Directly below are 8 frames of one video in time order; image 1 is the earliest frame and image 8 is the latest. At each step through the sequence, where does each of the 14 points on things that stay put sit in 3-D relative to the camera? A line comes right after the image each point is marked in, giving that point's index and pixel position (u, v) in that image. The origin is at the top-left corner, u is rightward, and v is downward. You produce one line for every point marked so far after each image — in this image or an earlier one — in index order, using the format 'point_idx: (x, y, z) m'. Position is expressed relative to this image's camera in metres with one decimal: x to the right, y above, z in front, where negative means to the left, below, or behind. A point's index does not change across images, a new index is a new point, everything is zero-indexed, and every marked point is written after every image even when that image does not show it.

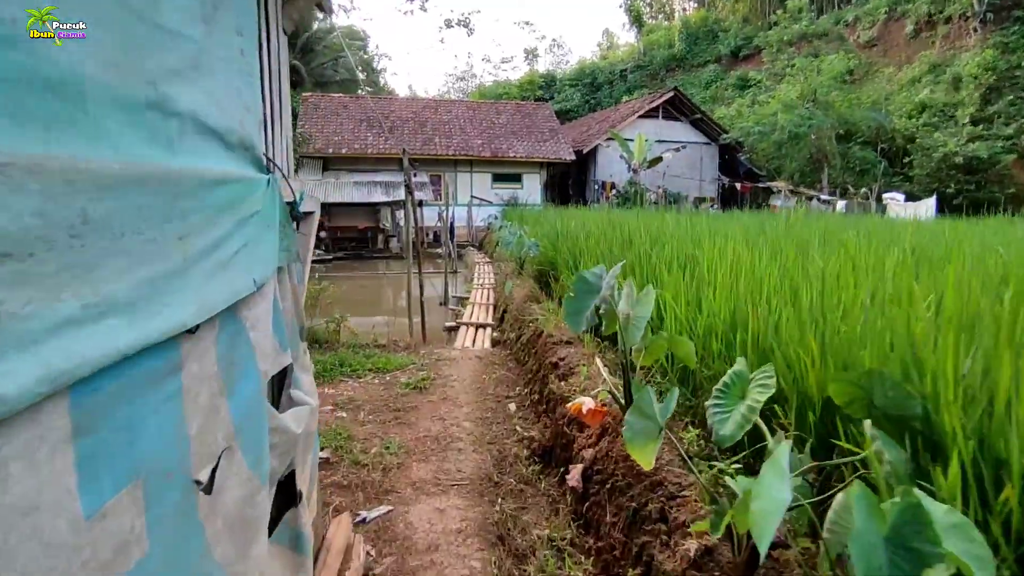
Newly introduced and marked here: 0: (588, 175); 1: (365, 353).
0: (+2.5, +3.8, +19.9) m
1: (-1.1, -0.5, +4.4) m
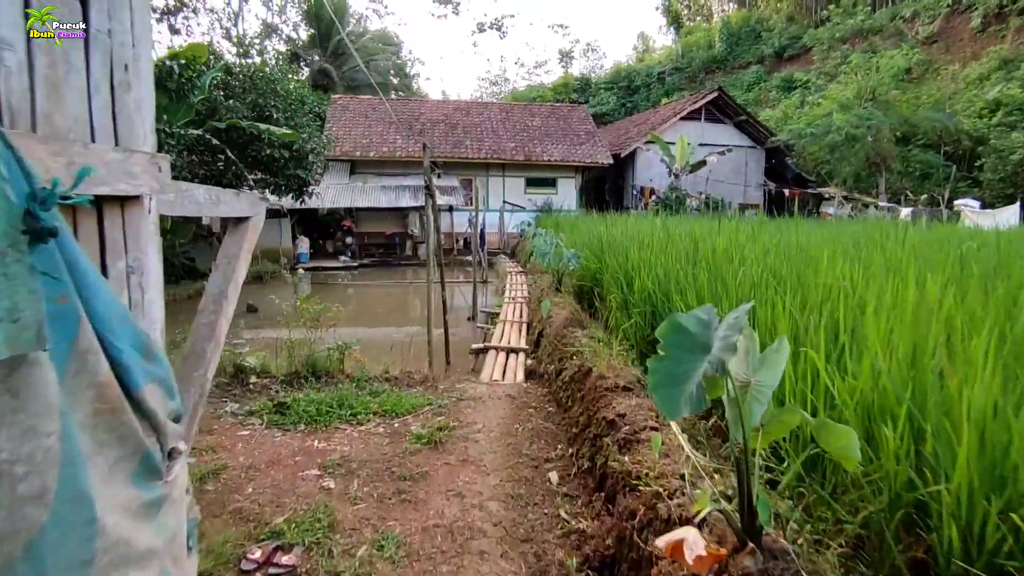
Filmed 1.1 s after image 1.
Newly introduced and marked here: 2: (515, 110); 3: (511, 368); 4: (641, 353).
0: (+3.6, +3.5, +19.0) m
1: (-0.9, -0.6, +3.6) m
2: (+0.1, +5.8, +19.3) m
3: (0.0, -0.6, +4.5) m
4: (+0.7, -0.4, +3.5) m
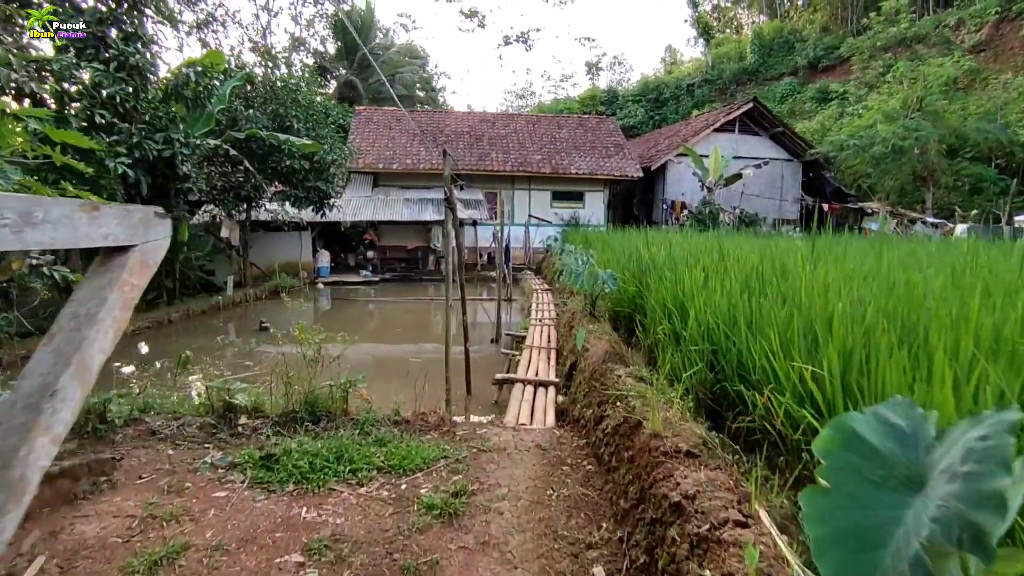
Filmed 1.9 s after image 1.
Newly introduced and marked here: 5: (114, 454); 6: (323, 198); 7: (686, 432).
0: (+4.4, +2.9, +18.4) m
1: (-0.7, -0.8, +3.1) m
2: (+0.9, +5.3, +18.9) m
3: (+0.2, -0.8, +4.0) m
4: (+0.9, -0.5, +2.9) m
5: (-1.9, -0.8, +2.8) m
6: (-4.0, +1.9, +12.6) m
7: (+0.7, -0.6, +2.3) m
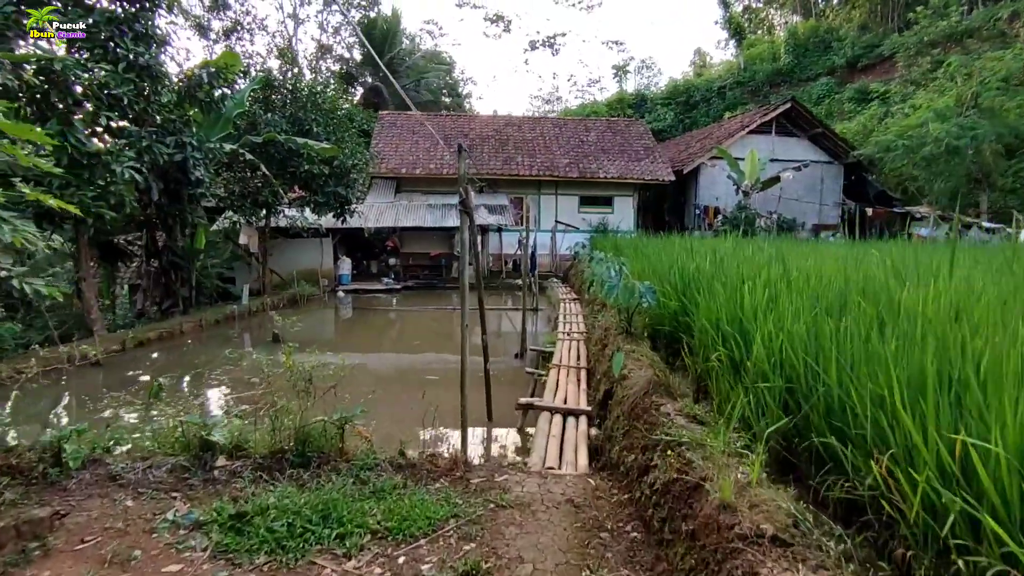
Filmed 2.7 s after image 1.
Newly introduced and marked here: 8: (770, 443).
0: (+5.2, +2.7, +17.7) m
1: (-0.6, -0.8, +2.6) m
2: (+1.7, +5.1, +18.3) m
3: (+0.3, -0.9, +3.4) m
4: (+1.0, -0.6, +2.3) m
5: (-1.8, -0.9, +2.4) m
6: (-3.5, +1.7, +12.2) m
7: (+0.8, -0.6, +1.8) m
8: (+1.0, -0.6, +2.3) m
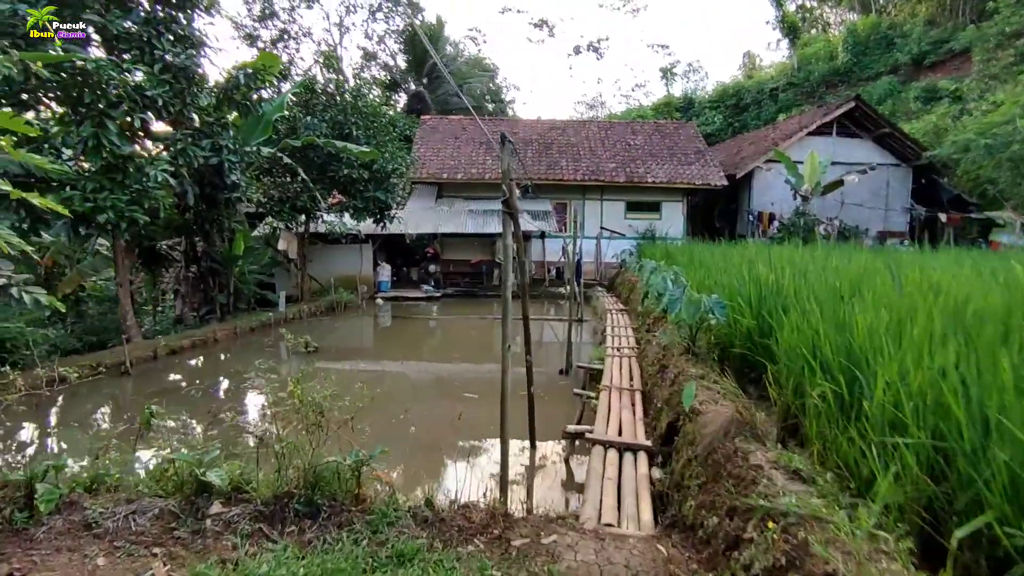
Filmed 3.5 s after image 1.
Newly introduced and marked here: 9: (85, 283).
0: (+6.5, +2.4, +16.8) m
1: (-0.4, -0.9, +2.1) m
2: (+3.1, +4.8, +17.7) m
3: (+0.6, -1.0, +2.8) m
4: (+1.2, -0.7, +1.7) m
5: (-1.6, -0.9, +2.0) m
6: (-2.6, +1.6, +11.9) m
7: (+0.9, -0.7, +1.2) m
8: (+1.2, -0.7, +1.7) m
9: (-6.1, +0.1, +8.5) m
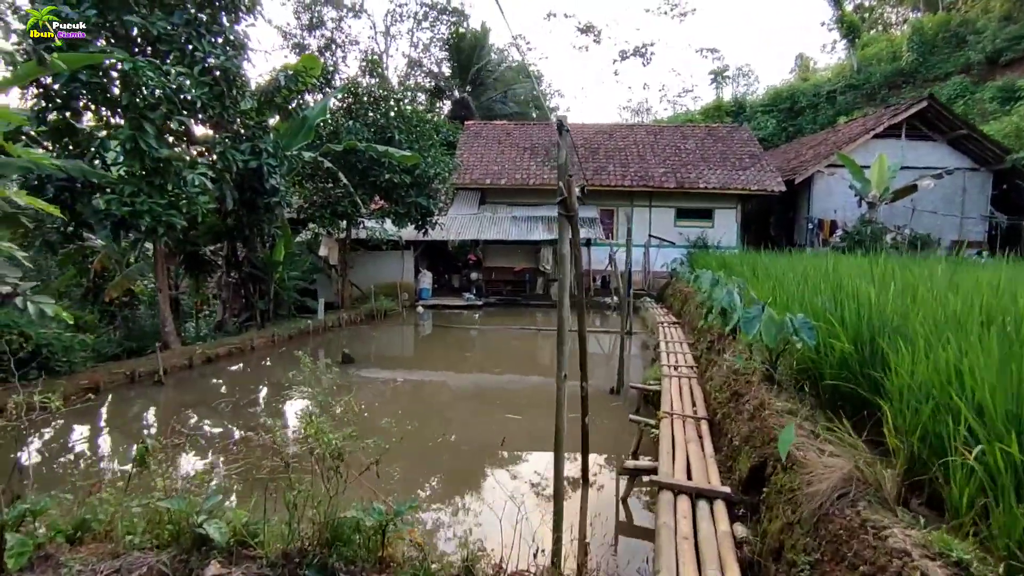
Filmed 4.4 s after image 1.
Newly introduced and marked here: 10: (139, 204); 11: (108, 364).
0: (+7.7, +2.1, +15.9) m
1: (-0.2, -1.0, +1.6) m
2: (+4.4, +4.5, +17.1) m
3: (+0.8, -1.0, +2.3) m
4: (+1.3, -0.8, +1.2) m
5: (-1.5, -1.0, +1.6) m
6: (-1.7, +1.4, +11.6) m
7: (+1.0, -0.8, +0.7) m
8: (+1.3, -0.7, +1.2) m
9: (-5.4, 0.0, +8.4) m
10: (-4.1, +0.9, +6.5) m
11: (-5.2, -1.0, +7.5) m
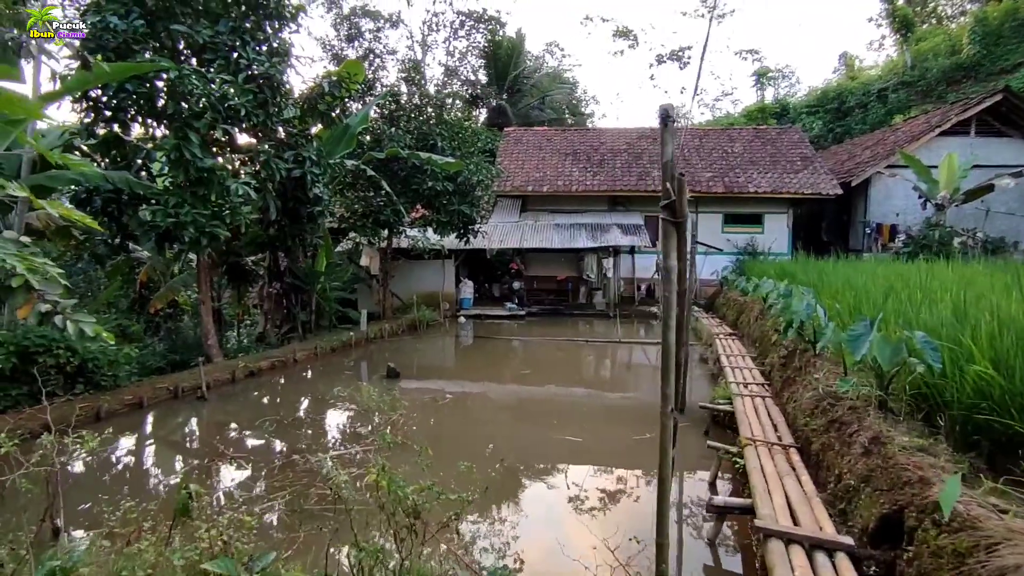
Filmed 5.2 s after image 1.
0: (+8.7, +1.9, +15.1) m
1: (0.0, -1.0, +1.3) m
2: (+5.5, +4.3, +16.5) m
3: (+1.1, -1.1, +1.9) m
4: (+1.6, -0.8, +0.7) m
5: (-1.2, -1.0, +1.3) m
6: (-0.9, +1.2, +11.4) m
7: (+1.2, -0.8, +0.3) m
8: (+1.6, -0.8, +0.7) m
9: (-4.8, -0.2, +8.3) m
10: (-3.5, +0.8, +6.4) m
11: (-4.5, -1.1, +7.5) m
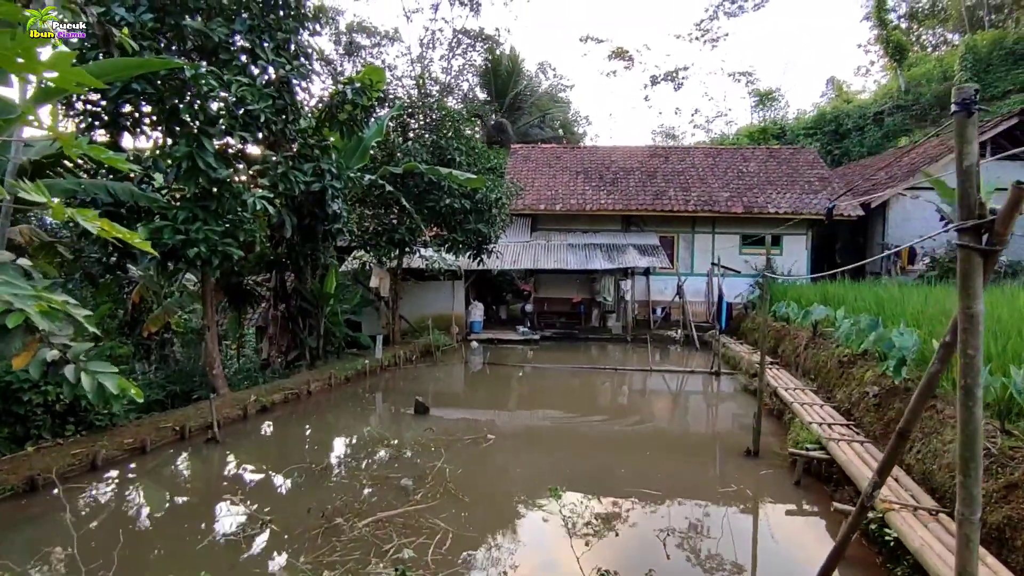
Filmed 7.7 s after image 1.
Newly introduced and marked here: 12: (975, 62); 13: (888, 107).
0: (+9.0, +1.3, +14.7) m
1: (+0.6, -1.1, +0.6) m
2: (+5.7, +3.7, +16.1) m
3: (+1.7, -1.2, +1.3) m
4: (+2.2, -0.9, +0.1) m
5: (-0.6, -1.1, +0.7) m
6: (-0.5, +0.8, +10.8) m
7: (+1.8, -0.9, -0.4) m
8: (+2.2, -0.9, +0.1) m
9: (-4.3, -0.5, +7.6) m
10: (-3.1, +0.5, +5.7) m
11: (-4.1, -1.4, +6.7) m
12: (+14.3, +6.9, +18.1) m
13: (+14.0, +6.6, +21.4) m
